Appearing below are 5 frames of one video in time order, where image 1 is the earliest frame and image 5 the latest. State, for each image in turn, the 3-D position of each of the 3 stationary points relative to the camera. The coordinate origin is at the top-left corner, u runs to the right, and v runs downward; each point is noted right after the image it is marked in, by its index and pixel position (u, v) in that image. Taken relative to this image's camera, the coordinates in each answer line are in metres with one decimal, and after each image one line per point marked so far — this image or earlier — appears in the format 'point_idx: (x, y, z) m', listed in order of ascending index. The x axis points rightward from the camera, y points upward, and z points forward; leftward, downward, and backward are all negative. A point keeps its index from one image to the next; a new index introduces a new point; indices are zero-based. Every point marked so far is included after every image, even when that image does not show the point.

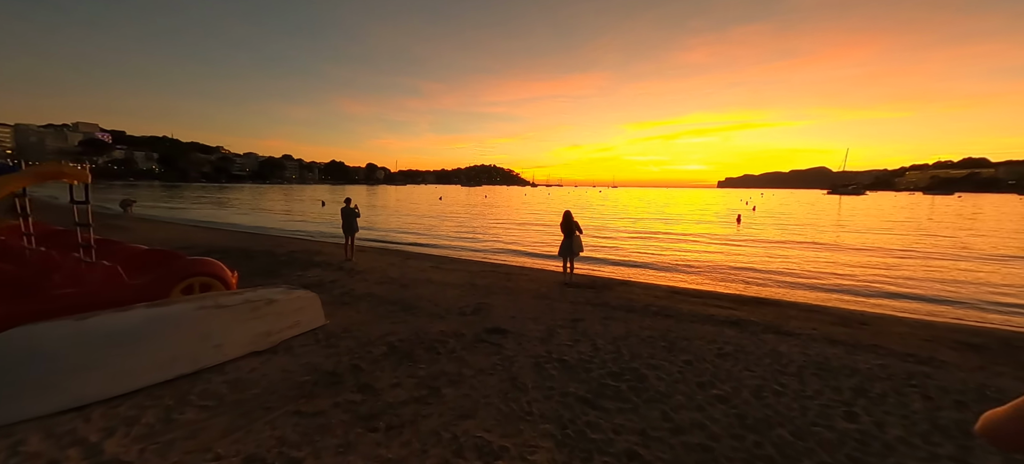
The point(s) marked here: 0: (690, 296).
0: (+5.7, -2.1, +13.0) m
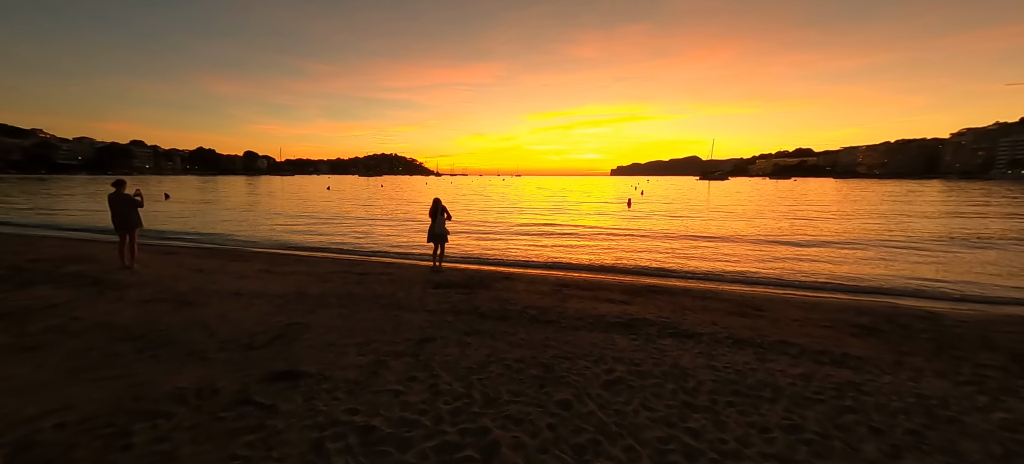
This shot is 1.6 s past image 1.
0: (+1.8, -1.6, +11.0) m
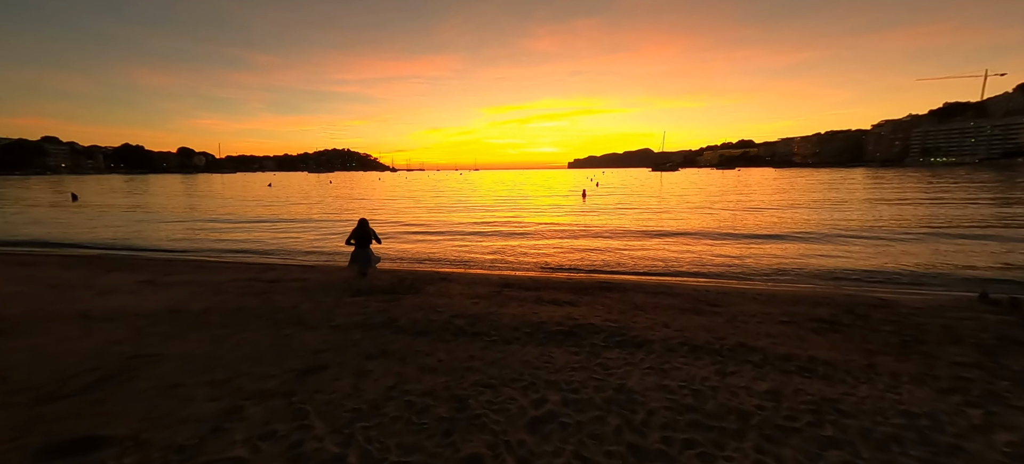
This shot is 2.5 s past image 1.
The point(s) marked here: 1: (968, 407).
0: (+0.2, -1.5, +9.8) m
1: (+4.9, -1.9, +4.3) m
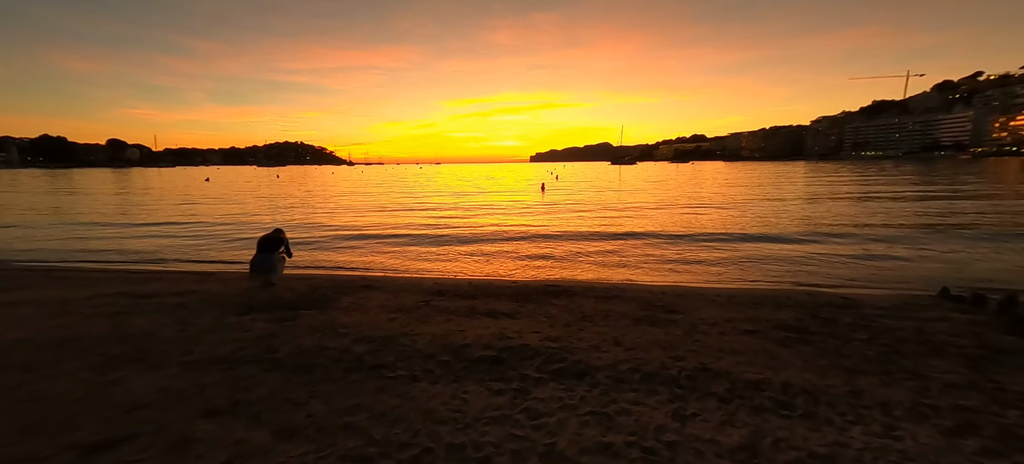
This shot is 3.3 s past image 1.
0: (-1.3, -1.5, +8.3) m
1: (+3.9, -1.9, +3.3) m
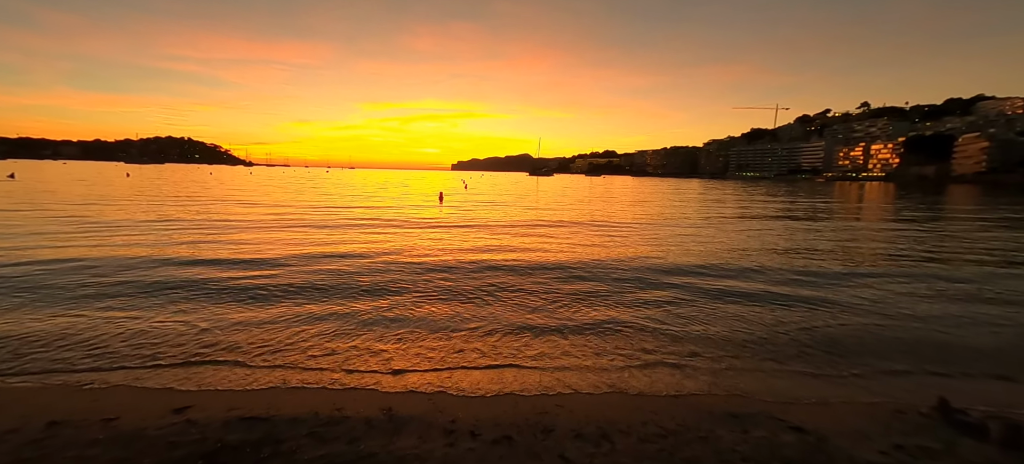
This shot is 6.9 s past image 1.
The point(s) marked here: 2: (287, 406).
0: (-5.0, -2.3, +2.5) m
1: (+1.1, -2.6, -1.4) m
2: (-2.8, -2.1, +5.1) m
